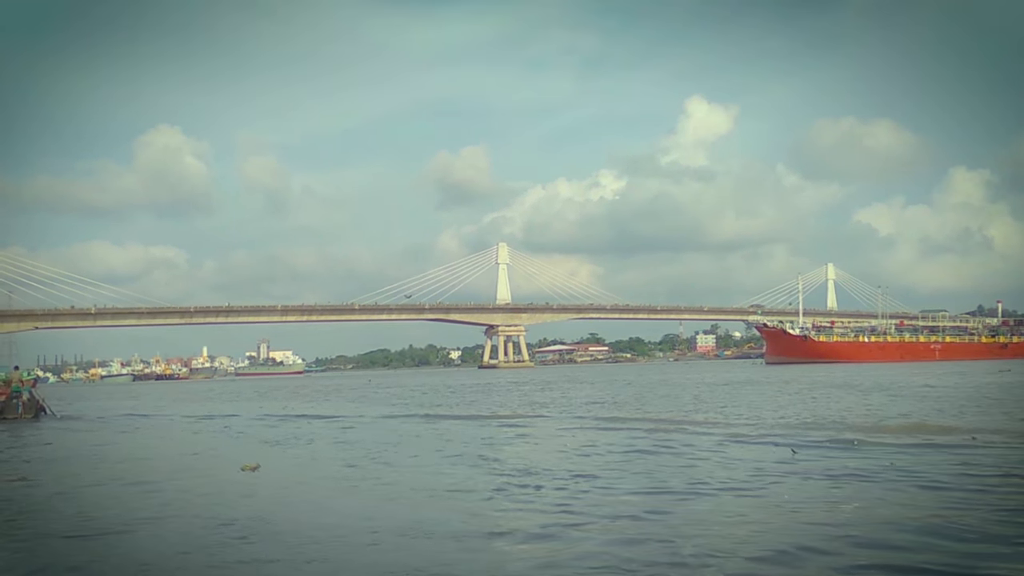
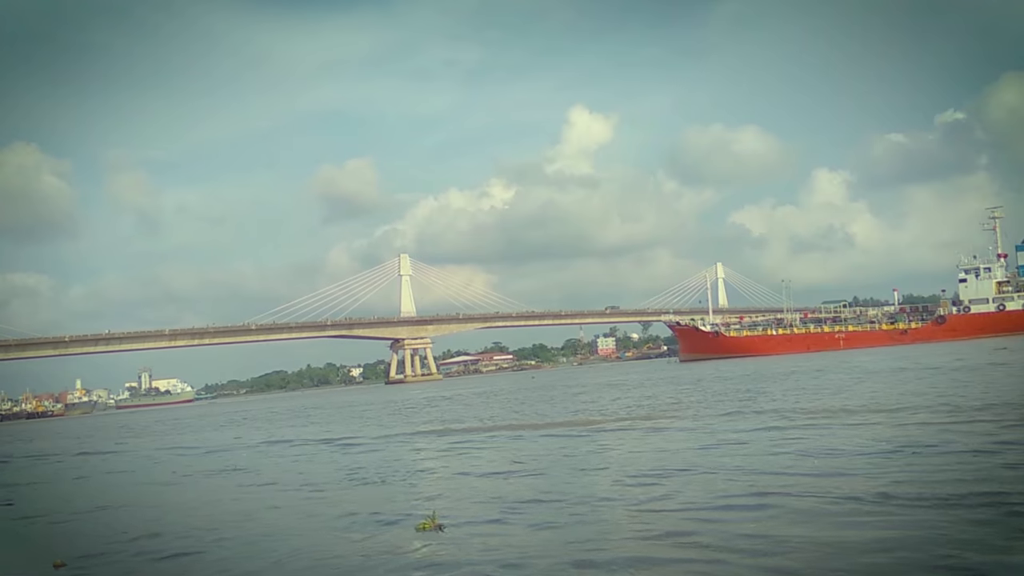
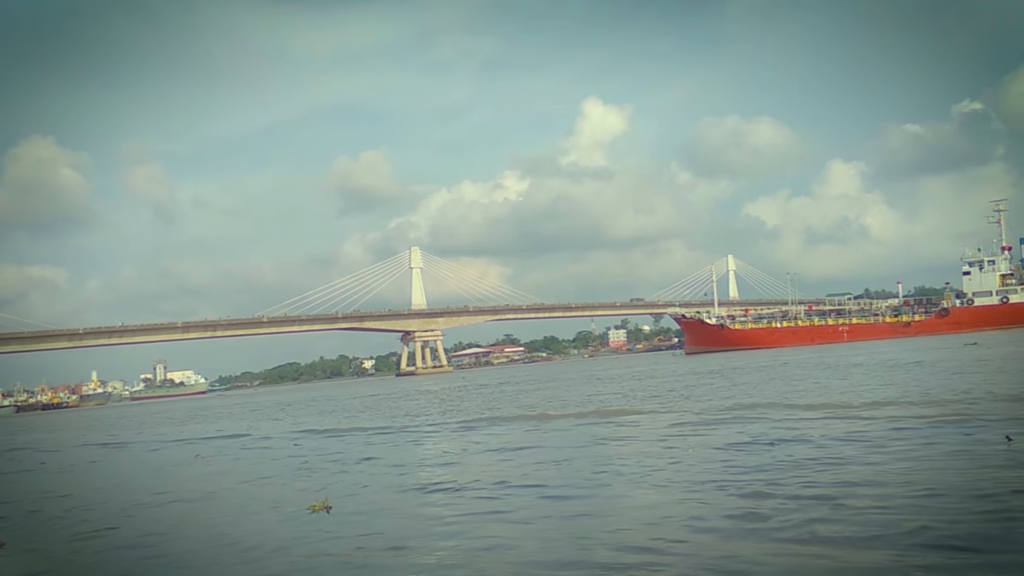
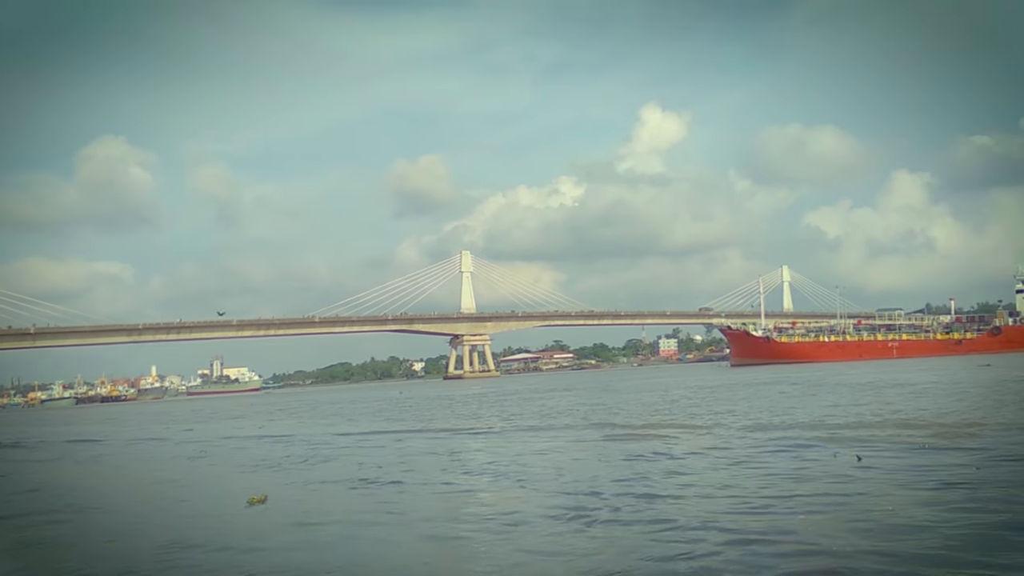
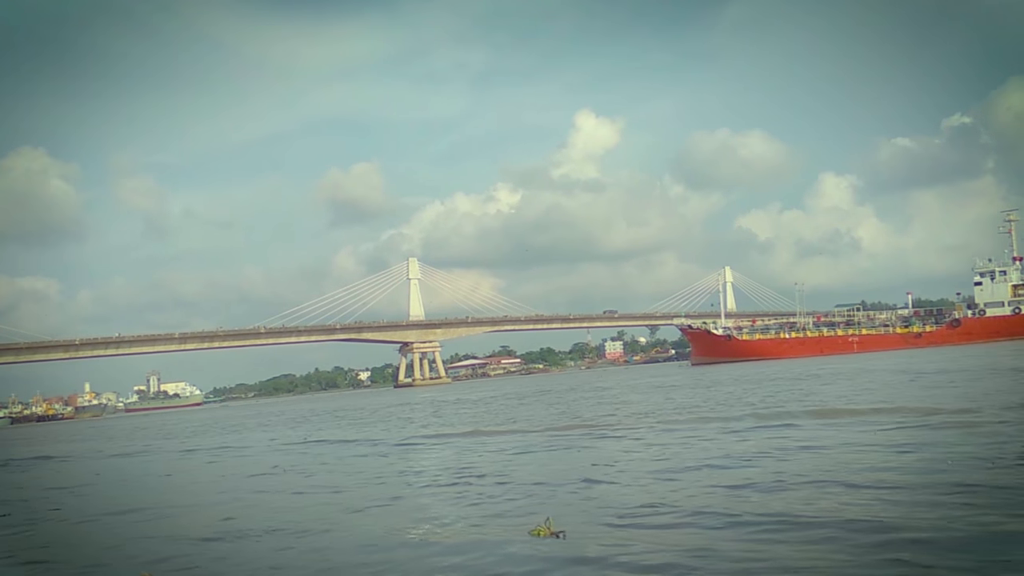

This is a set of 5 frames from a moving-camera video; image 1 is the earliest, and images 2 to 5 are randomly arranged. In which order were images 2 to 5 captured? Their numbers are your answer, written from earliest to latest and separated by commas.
4, 3, 2, 5
